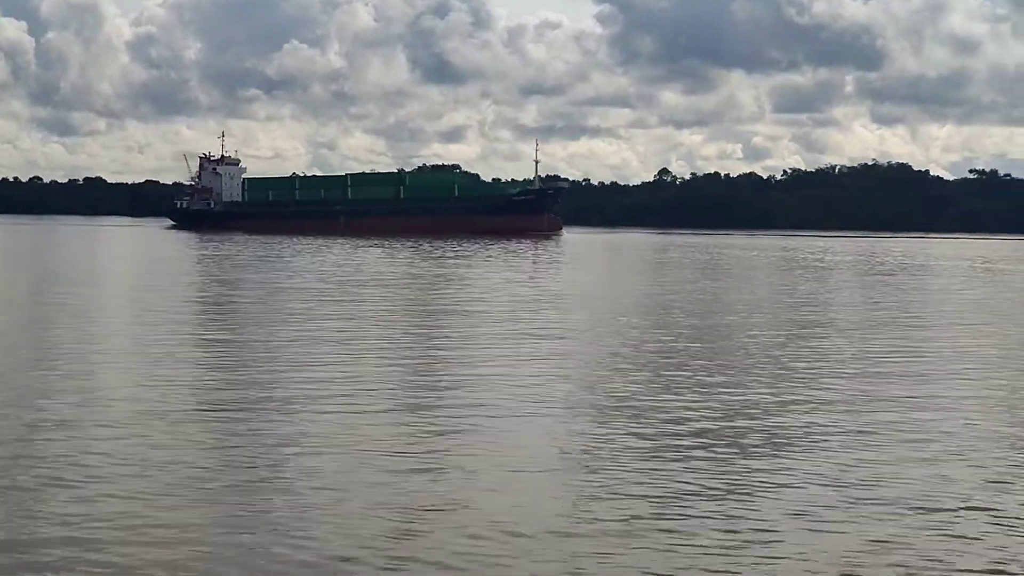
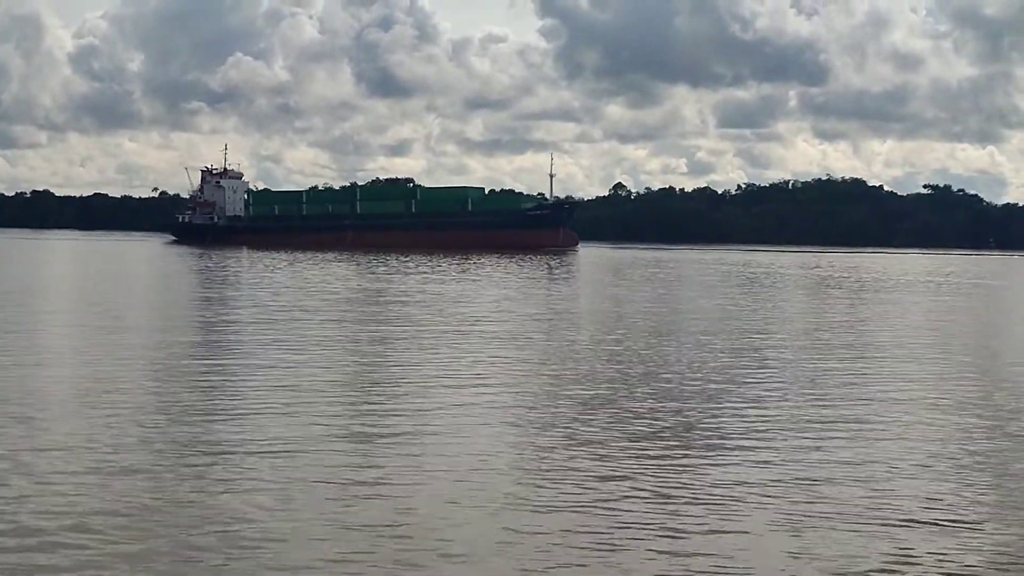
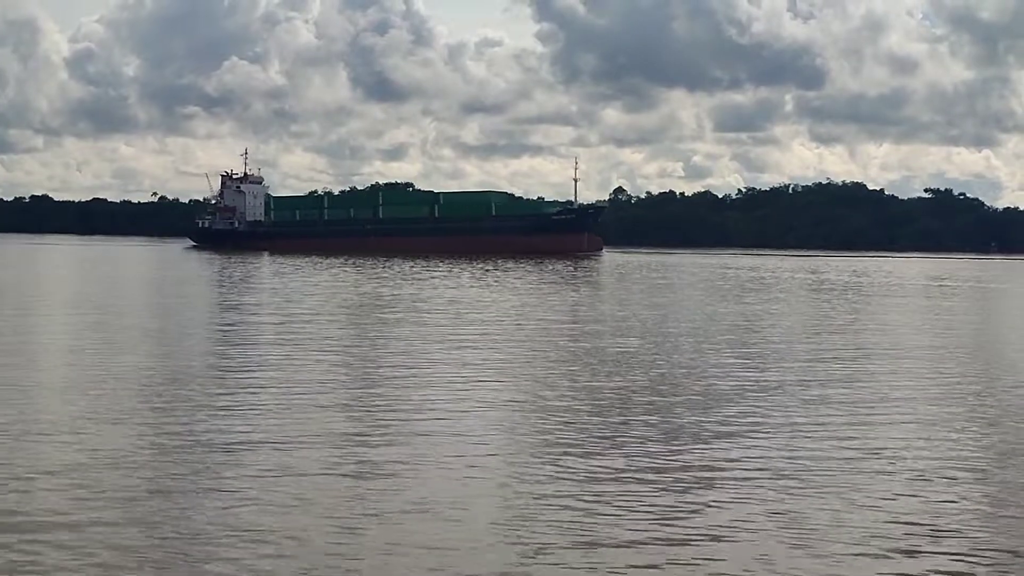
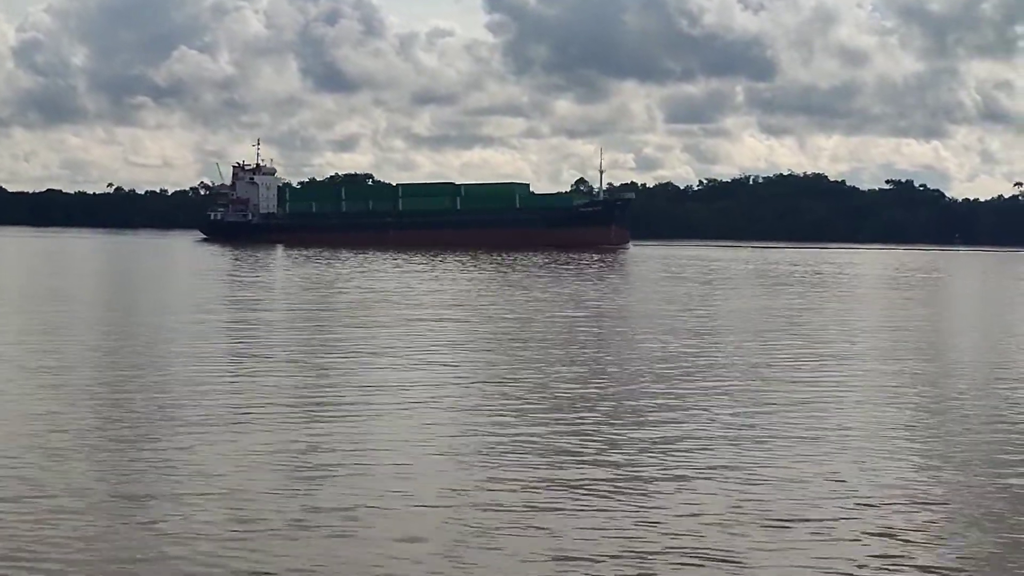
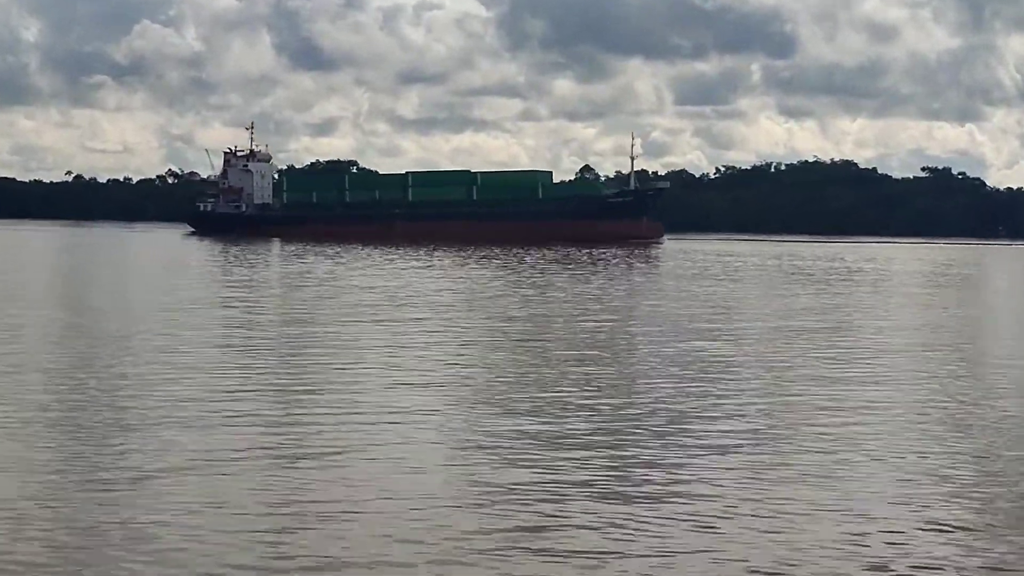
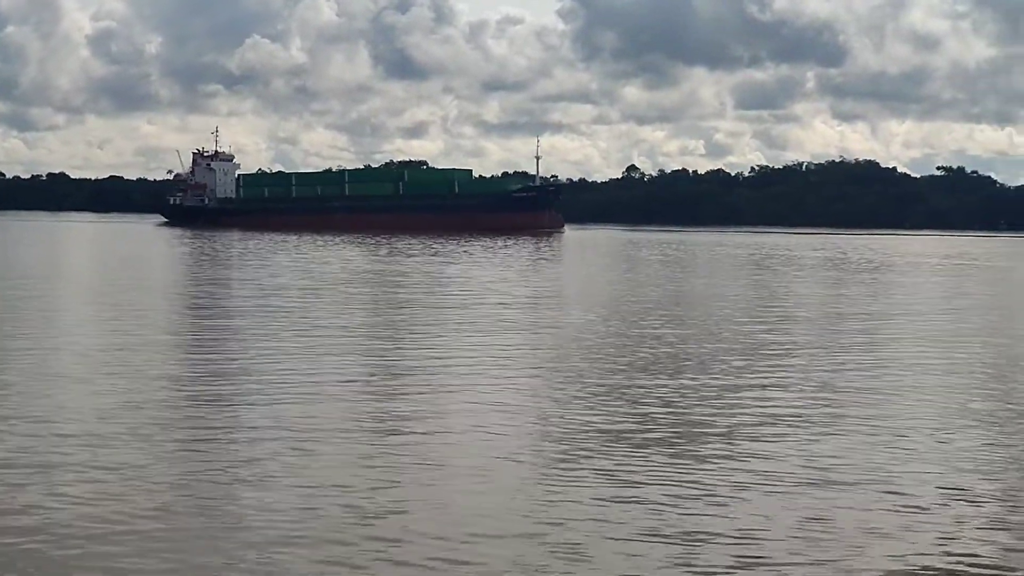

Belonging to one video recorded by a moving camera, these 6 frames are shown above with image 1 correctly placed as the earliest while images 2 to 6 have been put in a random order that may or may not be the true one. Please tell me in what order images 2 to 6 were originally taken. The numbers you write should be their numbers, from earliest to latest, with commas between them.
6, 2, 3, 4, 5
